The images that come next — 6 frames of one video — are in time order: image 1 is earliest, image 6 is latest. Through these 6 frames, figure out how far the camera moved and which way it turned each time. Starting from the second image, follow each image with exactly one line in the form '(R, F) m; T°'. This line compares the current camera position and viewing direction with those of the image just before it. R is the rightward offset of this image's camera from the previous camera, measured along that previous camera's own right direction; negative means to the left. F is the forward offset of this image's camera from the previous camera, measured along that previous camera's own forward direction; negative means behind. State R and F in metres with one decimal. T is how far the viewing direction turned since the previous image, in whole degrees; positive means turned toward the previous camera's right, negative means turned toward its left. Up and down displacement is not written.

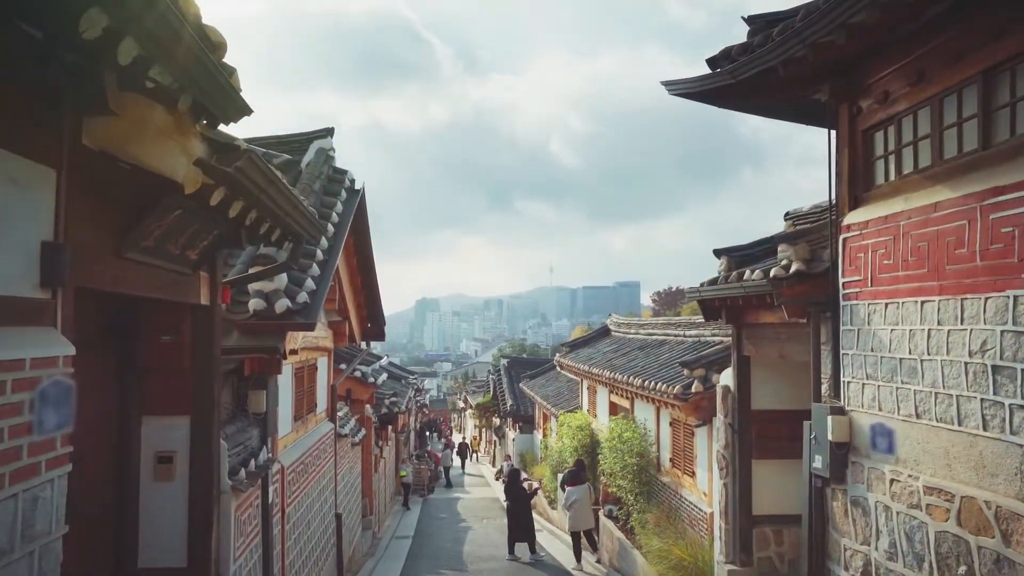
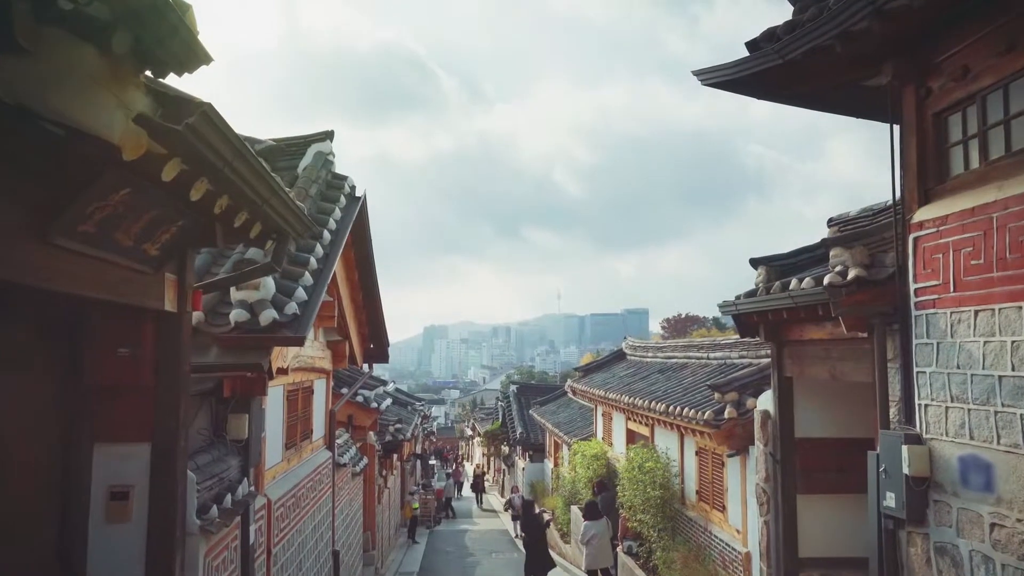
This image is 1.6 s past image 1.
(-0.1, +0.7) m; -1°
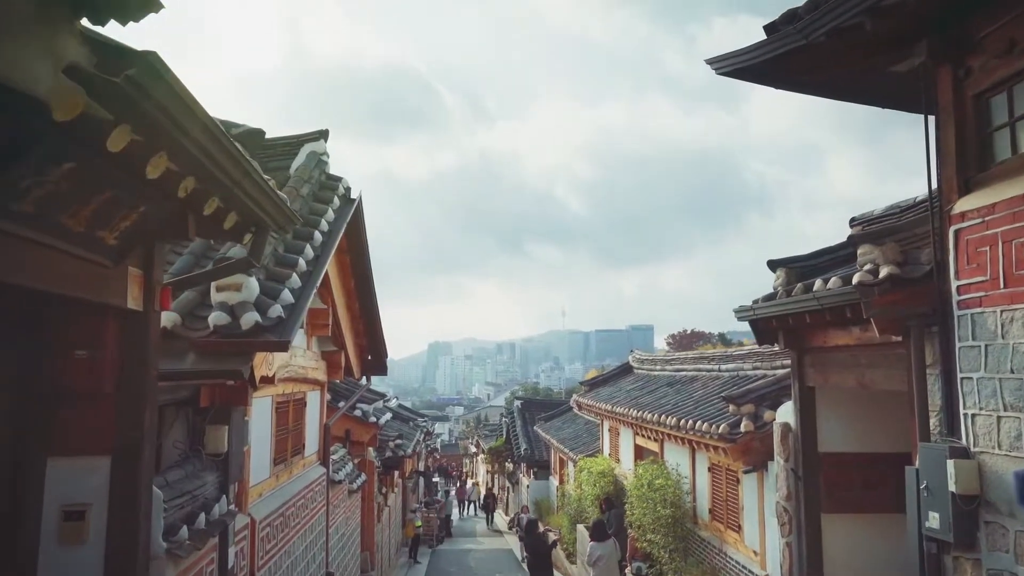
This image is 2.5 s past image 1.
(0.0, +0.4) m; 0°
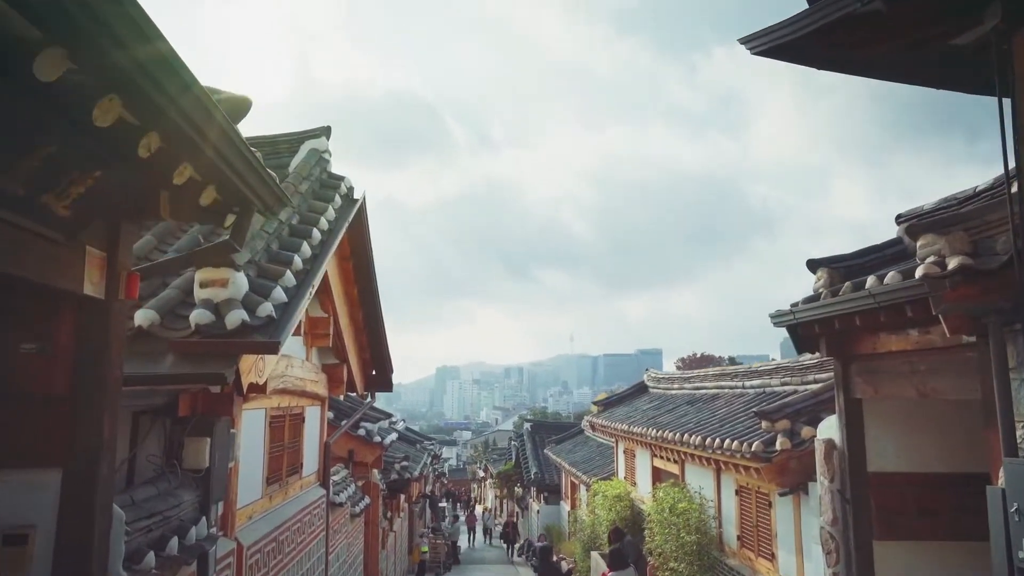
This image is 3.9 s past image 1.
(-0.1, +0.5) m; -1°
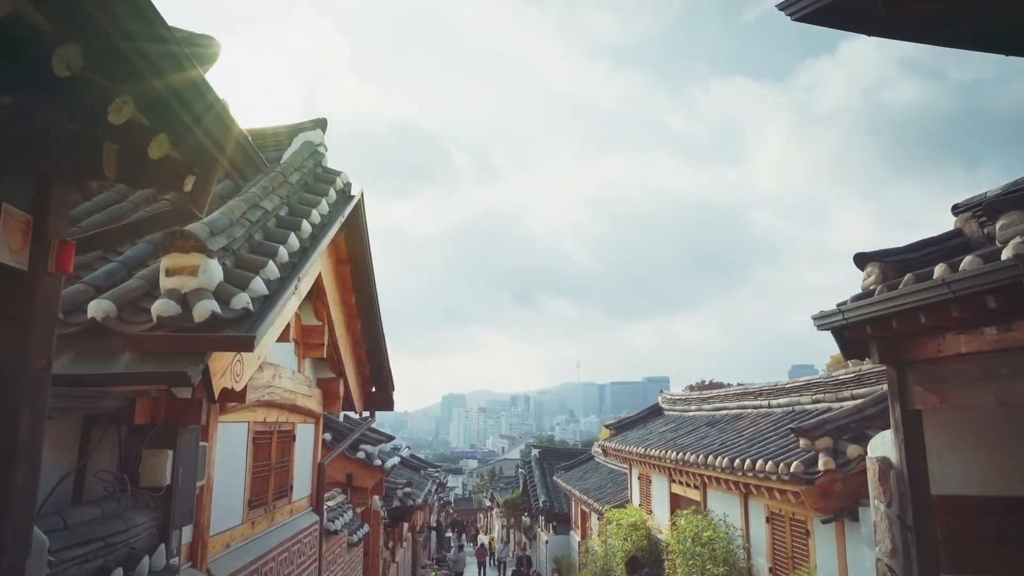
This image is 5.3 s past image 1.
(0.0, +0.6) m; -1°
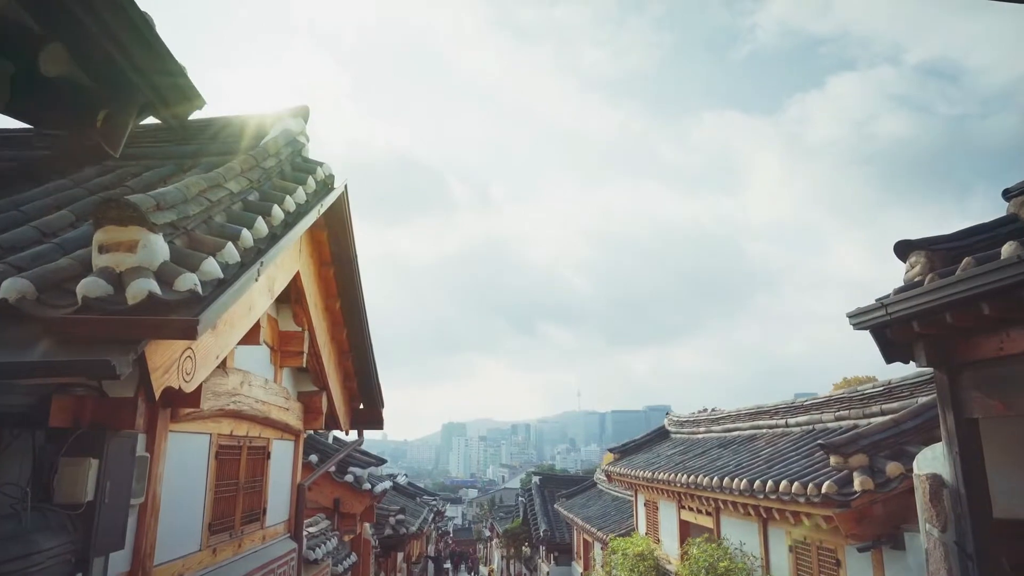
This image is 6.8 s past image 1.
(0.0, +0.5) m; 0°
